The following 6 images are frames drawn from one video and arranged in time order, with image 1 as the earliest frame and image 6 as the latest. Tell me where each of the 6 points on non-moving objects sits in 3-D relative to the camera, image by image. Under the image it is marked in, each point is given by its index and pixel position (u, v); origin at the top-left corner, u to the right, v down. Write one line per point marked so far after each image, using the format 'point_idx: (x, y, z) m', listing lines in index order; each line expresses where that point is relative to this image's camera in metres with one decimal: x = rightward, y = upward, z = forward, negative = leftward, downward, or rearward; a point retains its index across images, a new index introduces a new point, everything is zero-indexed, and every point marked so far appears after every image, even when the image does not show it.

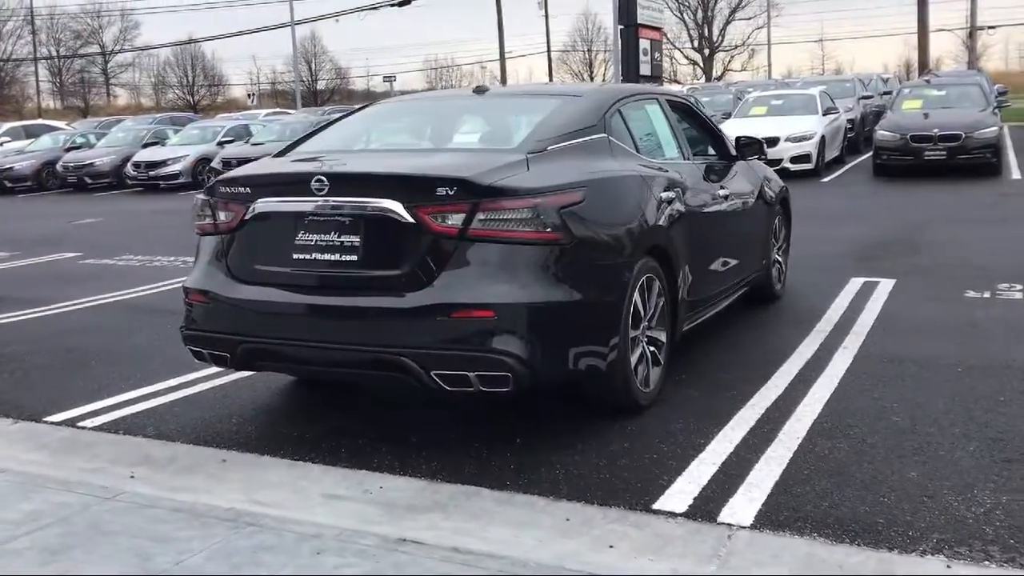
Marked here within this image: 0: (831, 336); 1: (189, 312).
0: (+2.1, -0.3, +6.6) m
1: (-1.5, -0.1, +4.7) m
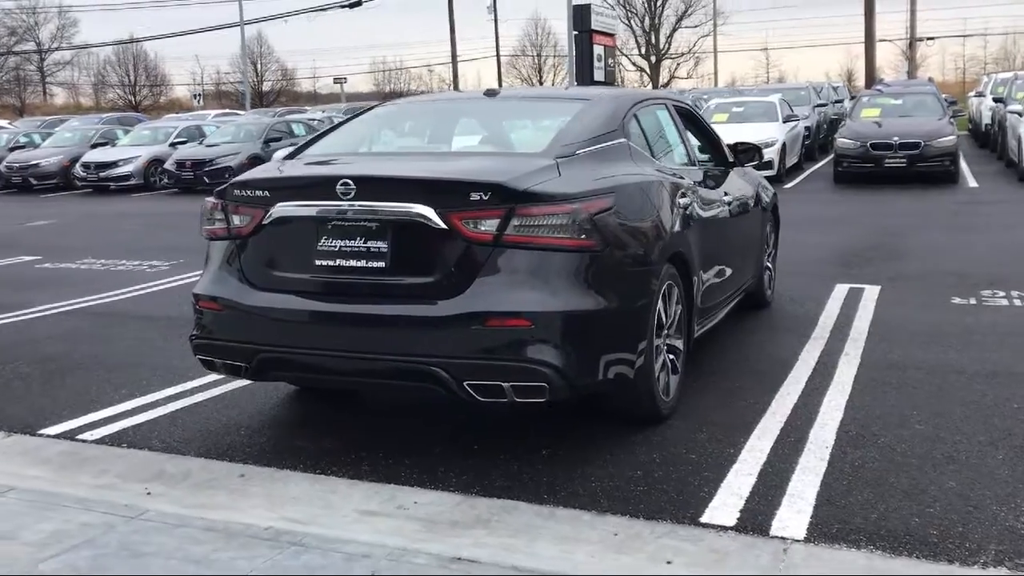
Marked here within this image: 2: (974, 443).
0: (+2.1, -0.4, +6.6) m
1: (-1.4, -0.1, +4.5) m
2: (+2.1, -0.7, +4.4) m
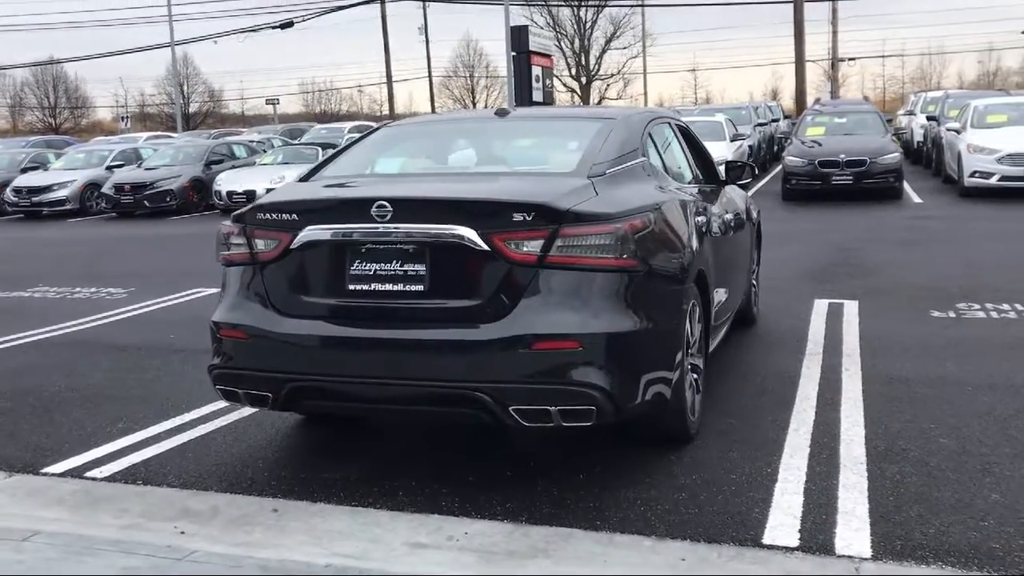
0: (+2.1, -0.5, +6.6) m
1: (-1.3, -0.3, +4.3) m
2: (+2.2, -0.7, +4.5) m
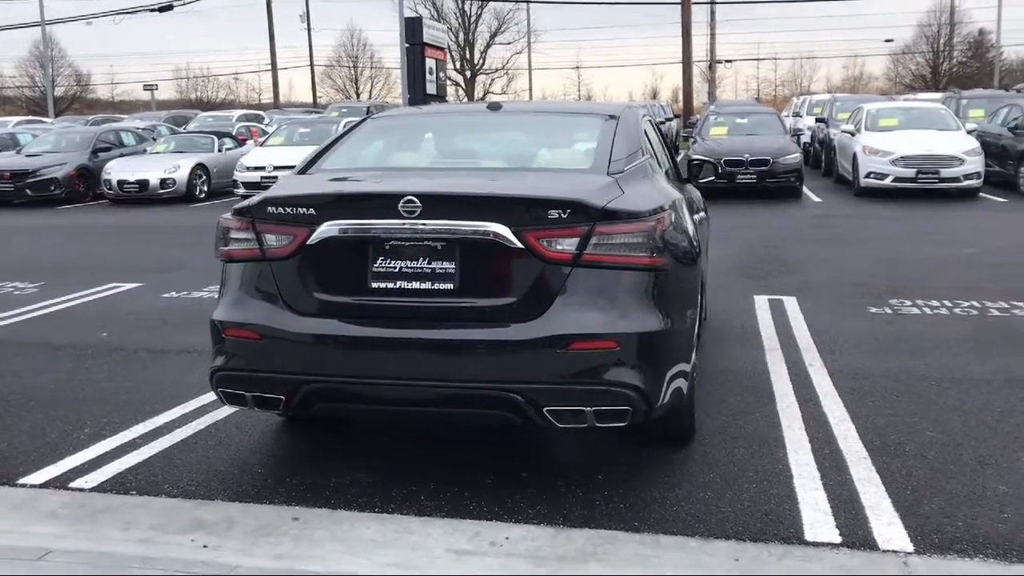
0: (+1.9, -0.4, +6.8) m
1: (-1.2, -0.3, +4.1) m
2: (+2.2, -0.7, +4.7) m
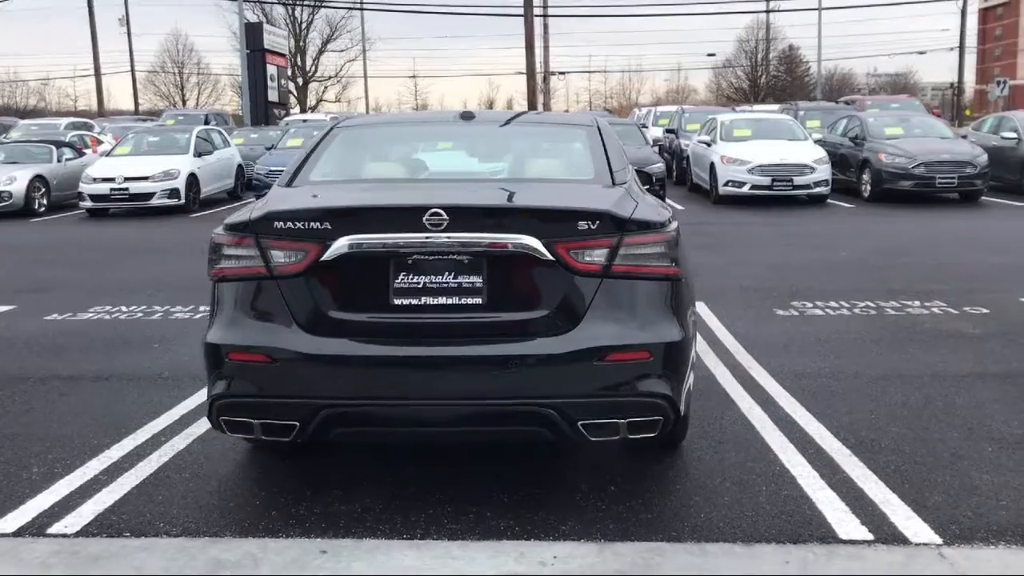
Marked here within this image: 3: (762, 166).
0: (+1.5, -0.5, +7.0) m
1: (-1.1, -0.3, +3.8) m
2: (+2.2, -0.8, +5.0) m
3: (+4.6, +2.2, +18.2) m
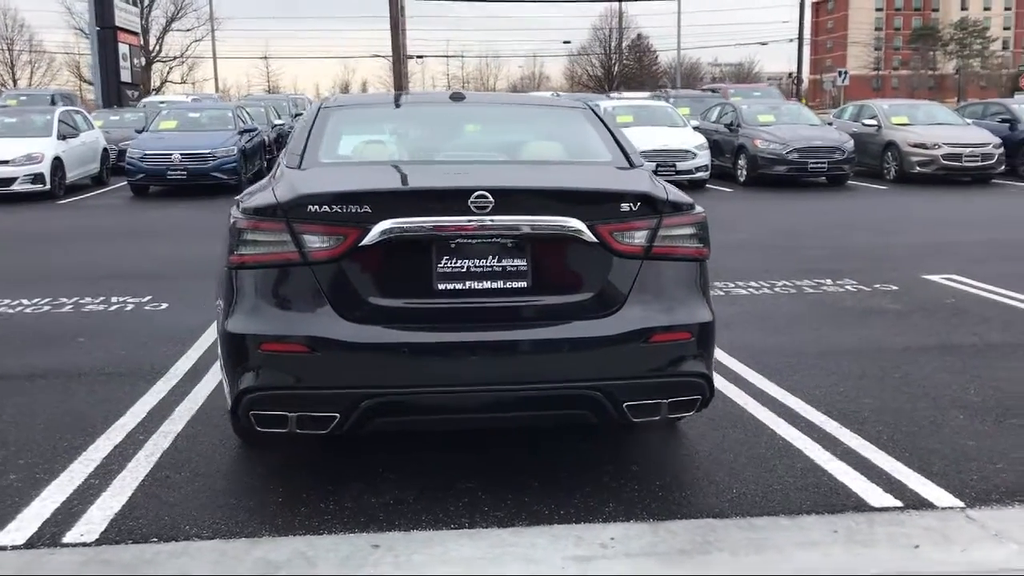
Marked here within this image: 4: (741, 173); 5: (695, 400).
0: (+1.2, -0.4, +7.2) m
1: (-0.9, -0.3, +3.7) m
2: (+2.2, -0.6, +5.2) m
3: (+2.5, +2.6, +18.7) m
4: (+4.6, +2.3, +19.7) m
5: (+0.7, -0.4, +3.9) m
